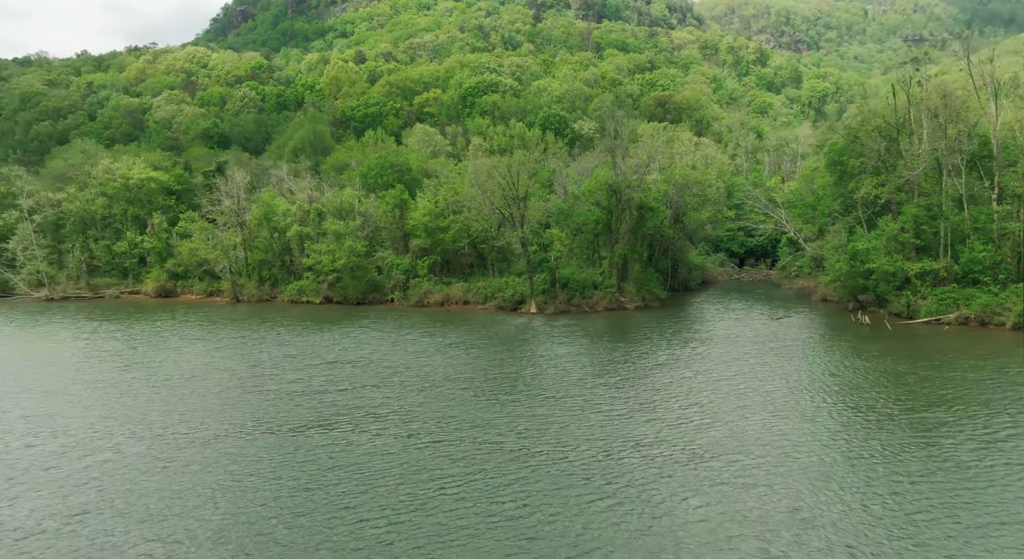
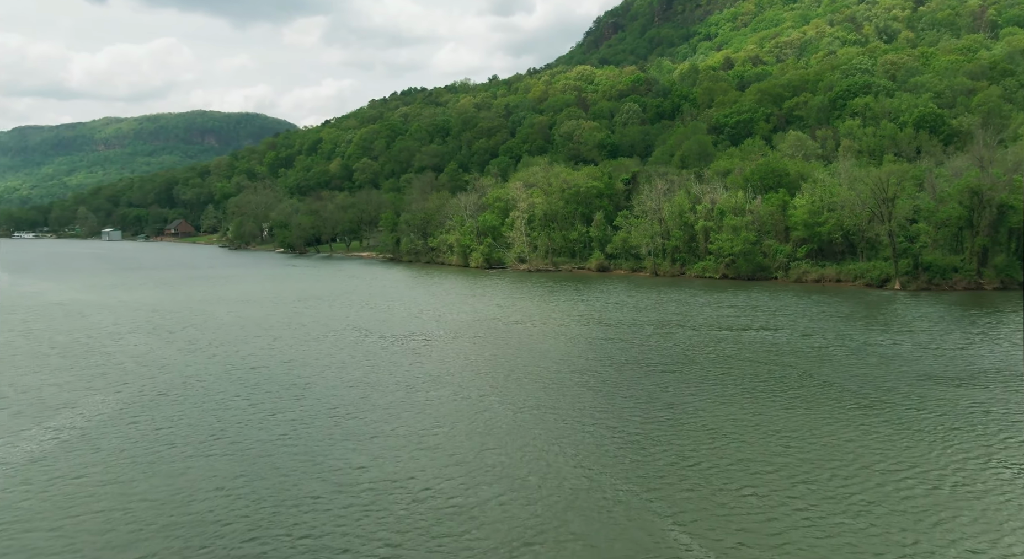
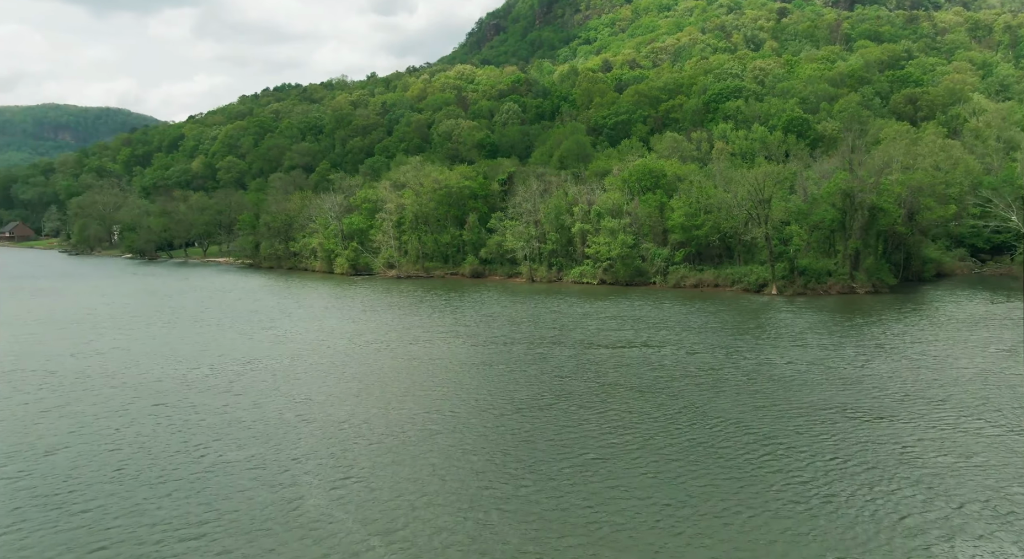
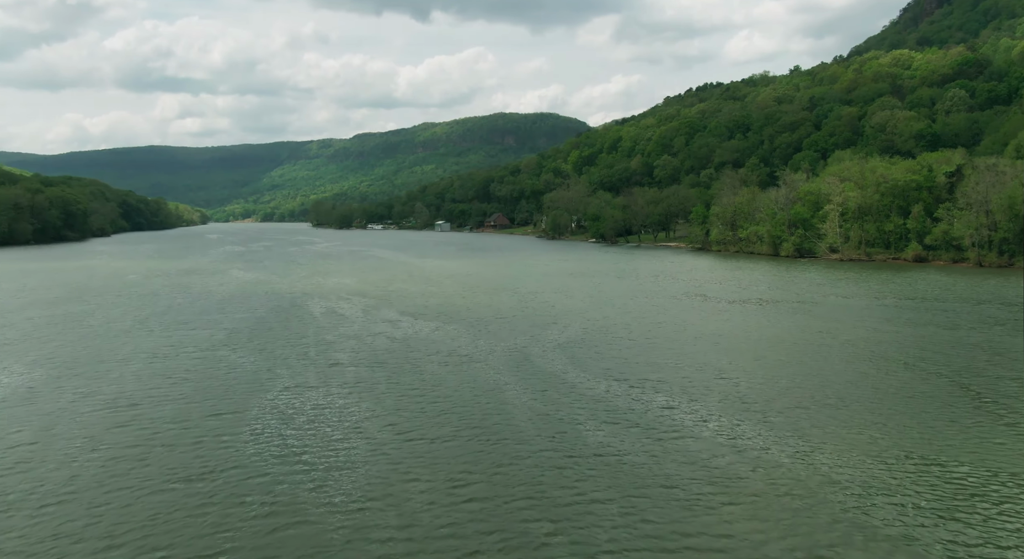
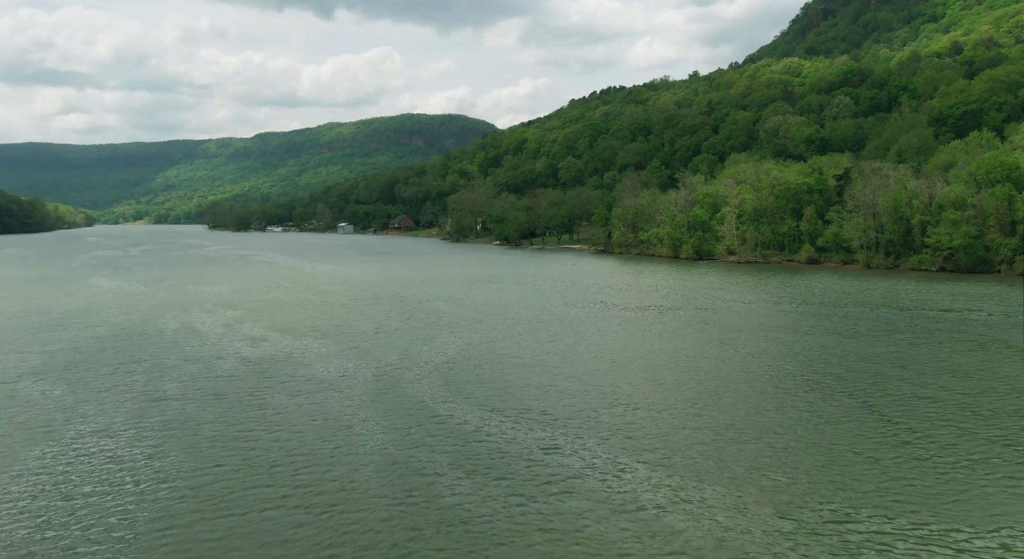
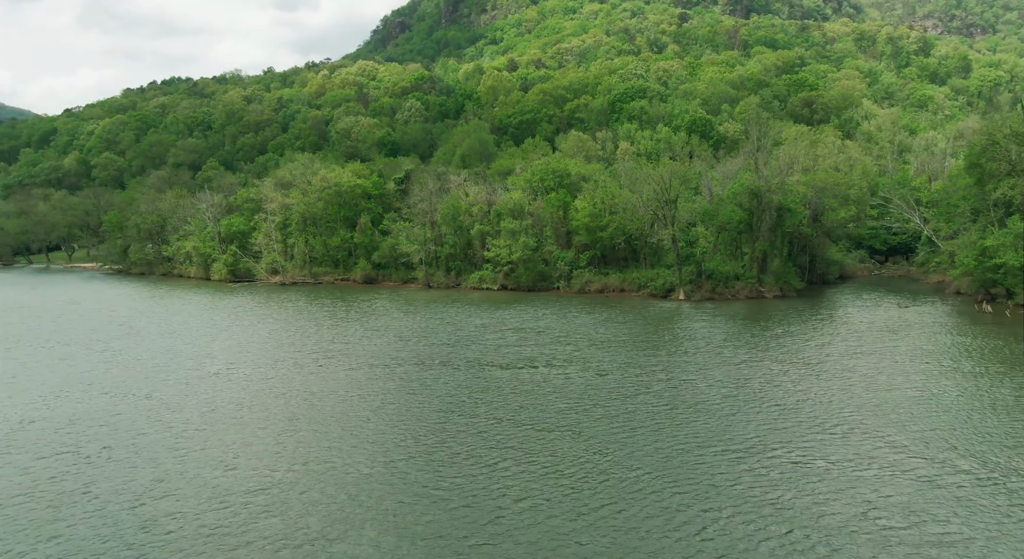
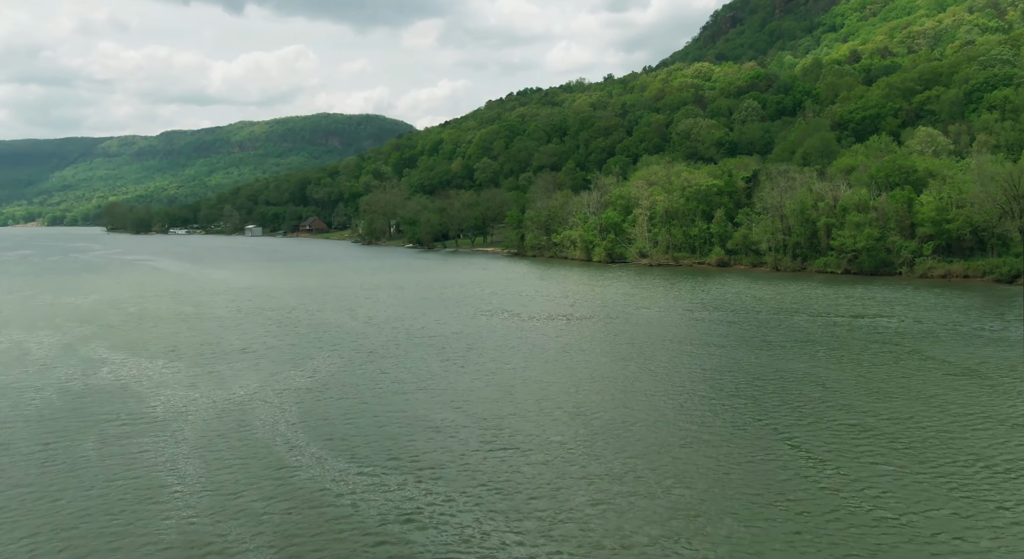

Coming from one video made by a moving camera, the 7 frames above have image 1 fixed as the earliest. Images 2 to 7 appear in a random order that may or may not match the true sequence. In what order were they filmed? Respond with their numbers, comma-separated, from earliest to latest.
6, 3, 2, 7, 5, 4
